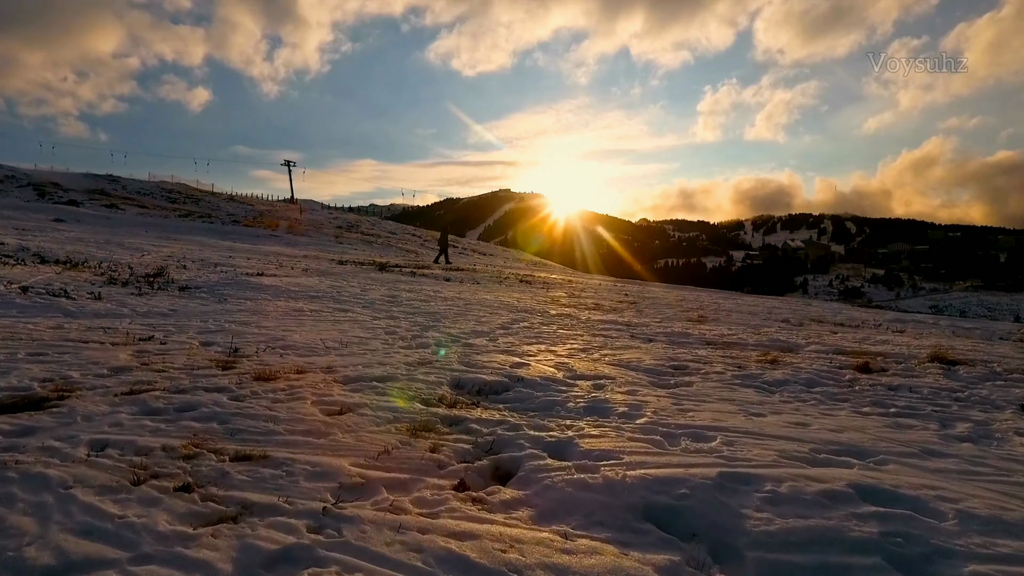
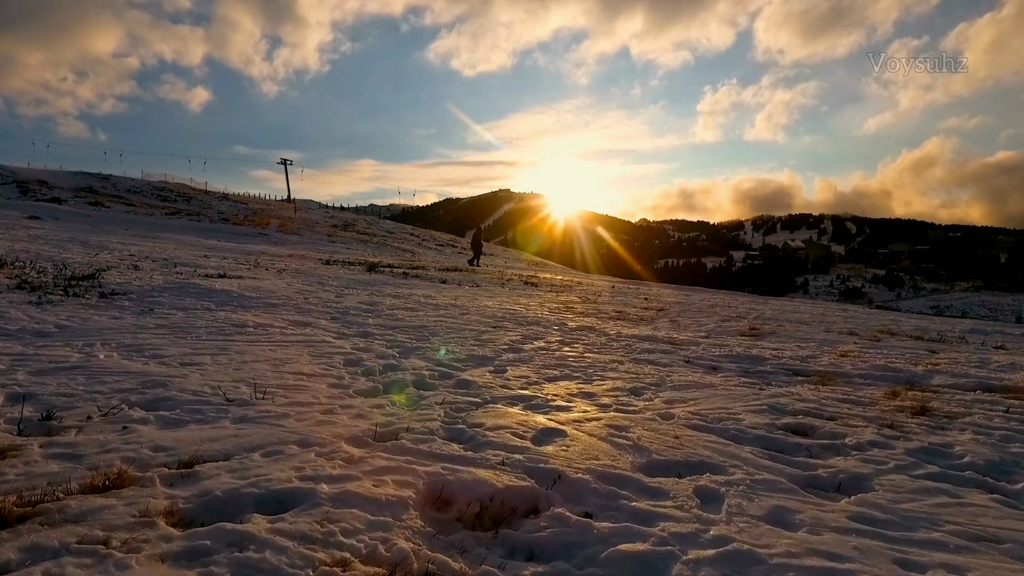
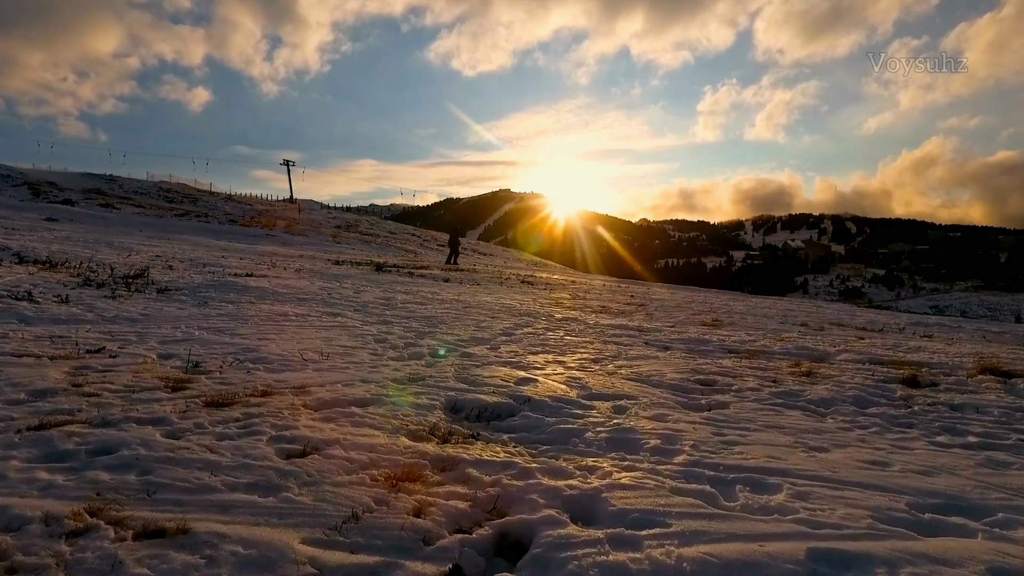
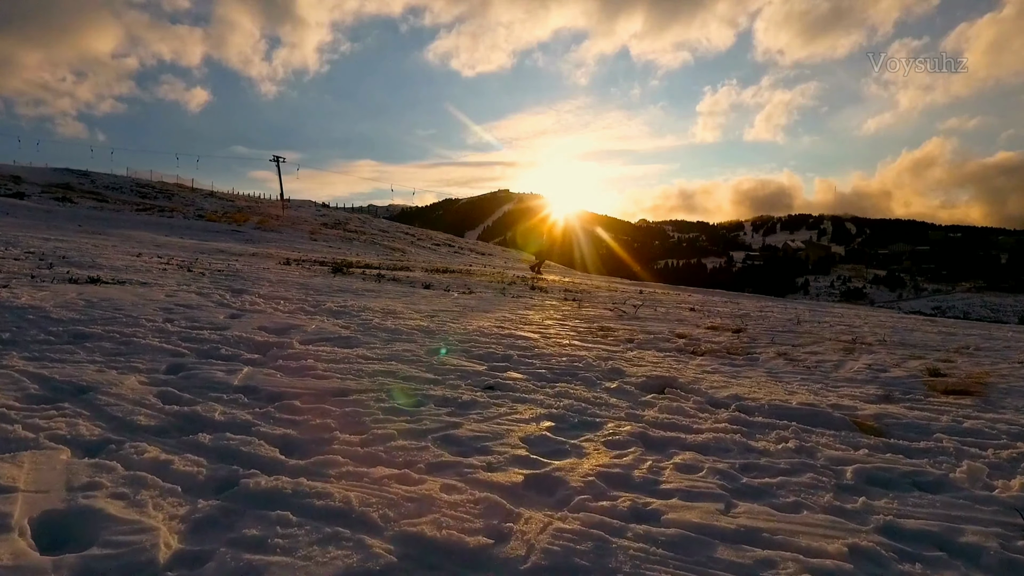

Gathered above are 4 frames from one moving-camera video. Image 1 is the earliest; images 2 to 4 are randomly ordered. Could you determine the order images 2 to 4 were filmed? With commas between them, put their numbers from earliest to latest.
3, 2, 4
